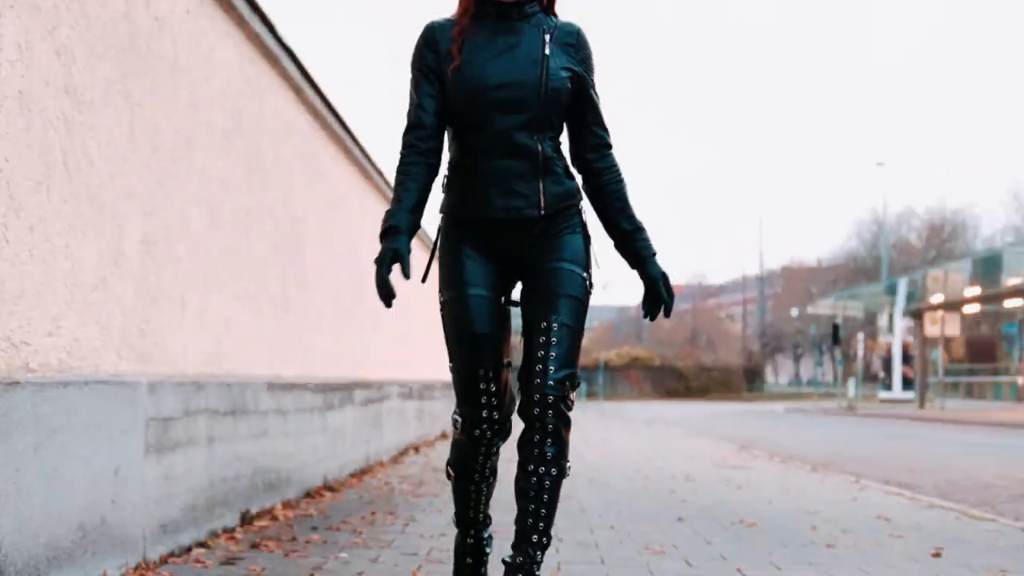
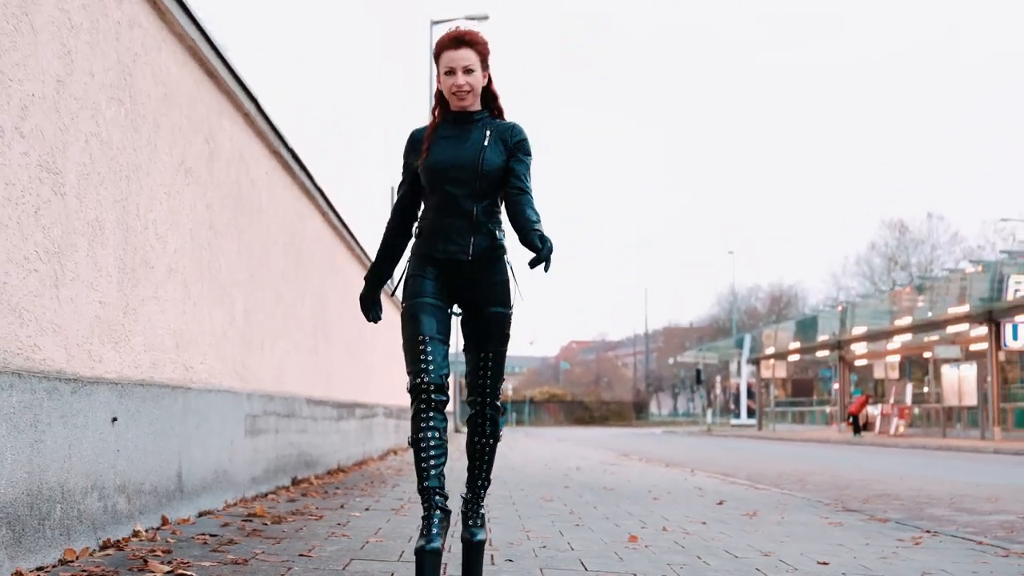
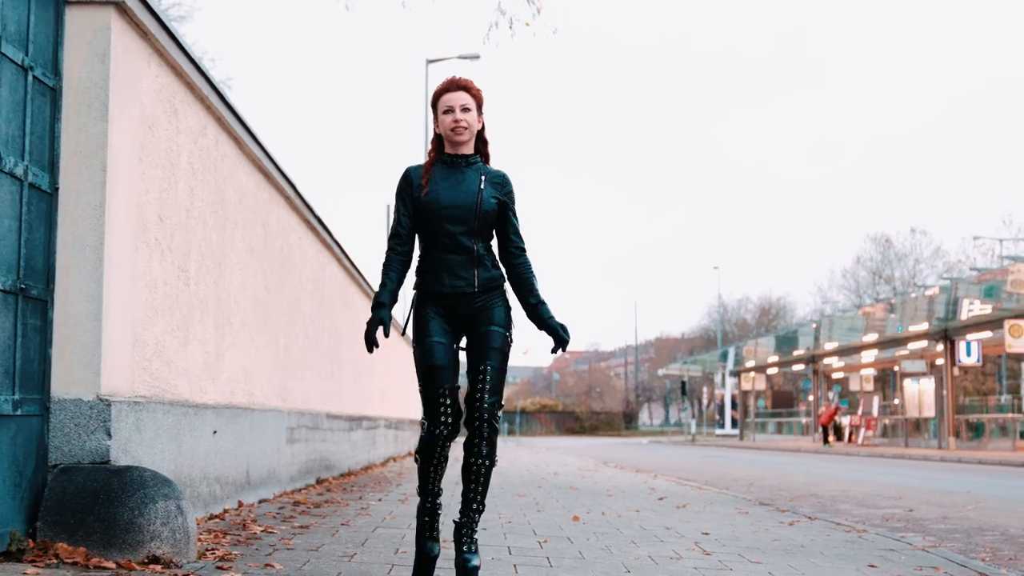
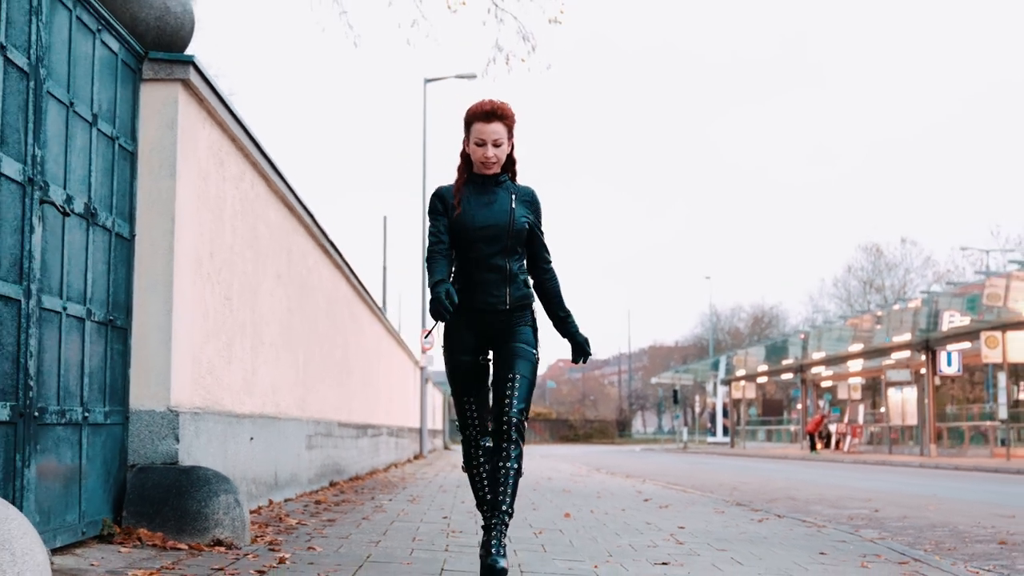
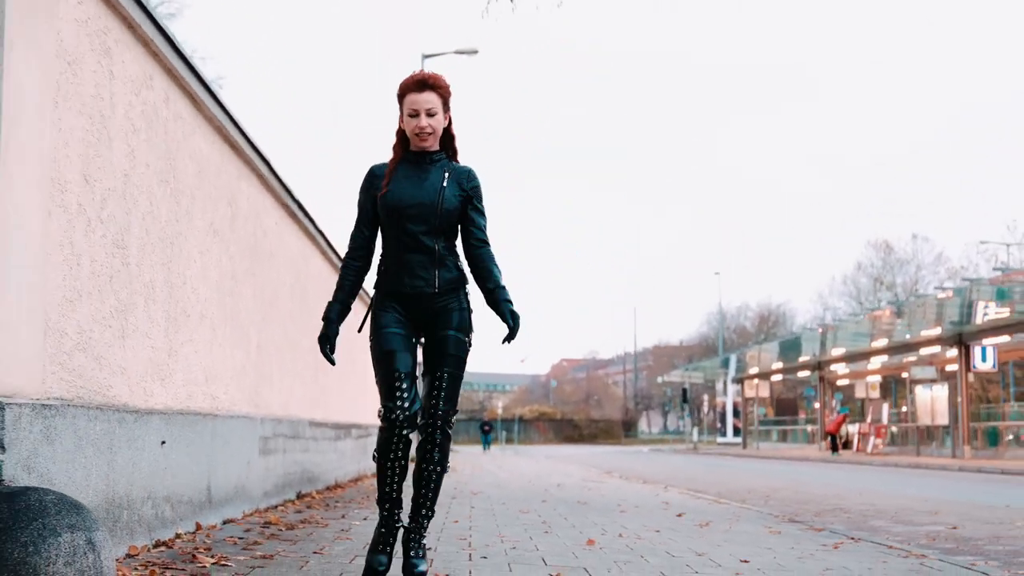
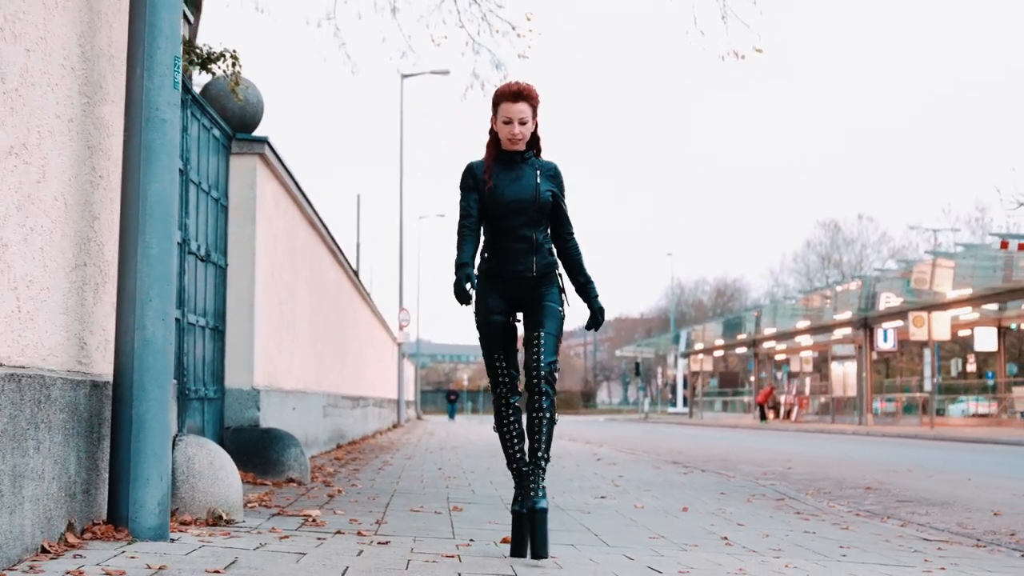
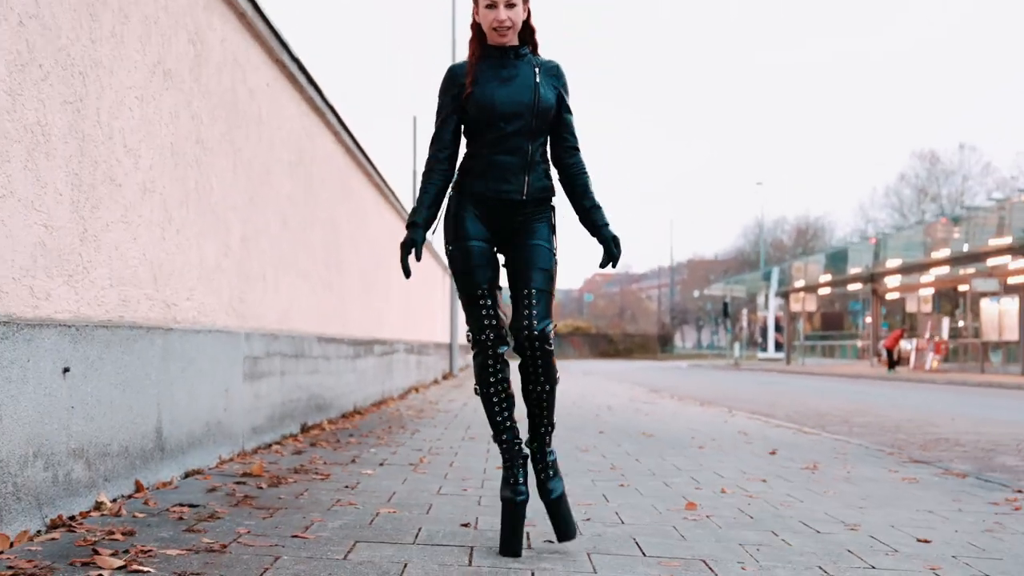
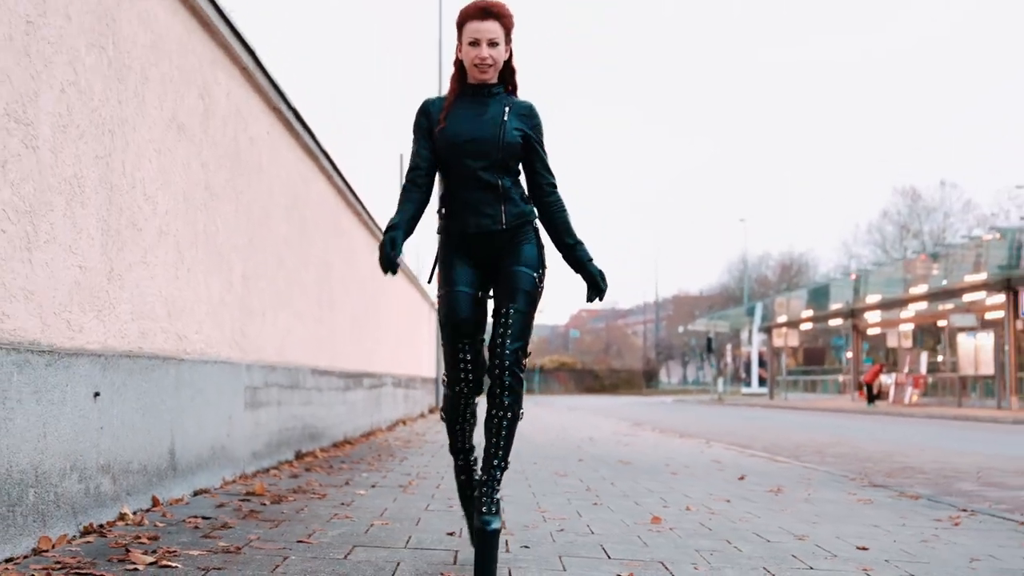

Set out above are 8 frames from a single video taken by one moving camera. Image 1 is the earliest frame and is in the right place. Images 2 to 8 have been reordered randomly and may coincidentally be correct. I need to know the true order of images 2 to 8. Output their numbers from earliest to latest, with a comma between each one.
7, 8, 2, 5, 3, 4, 6
